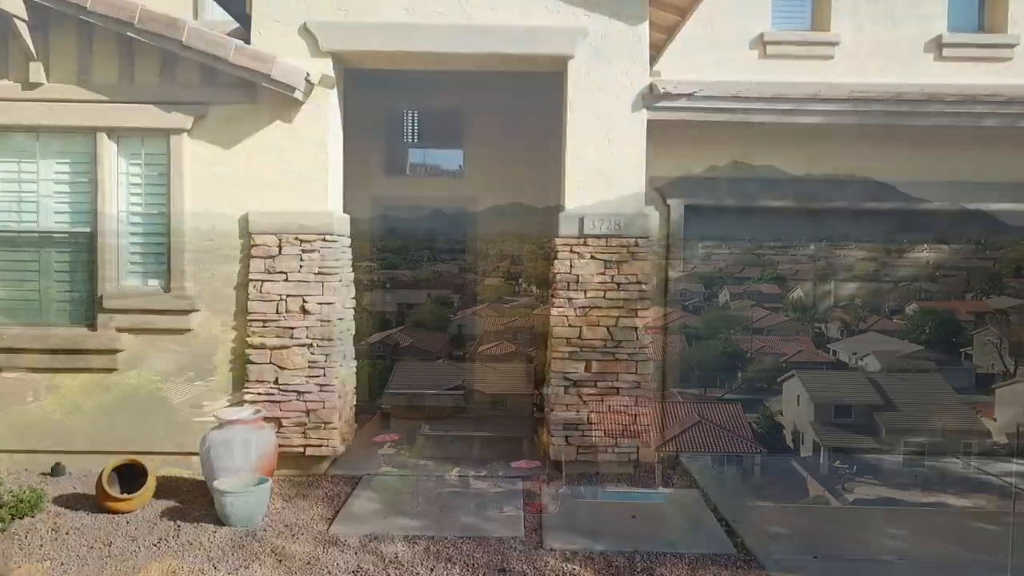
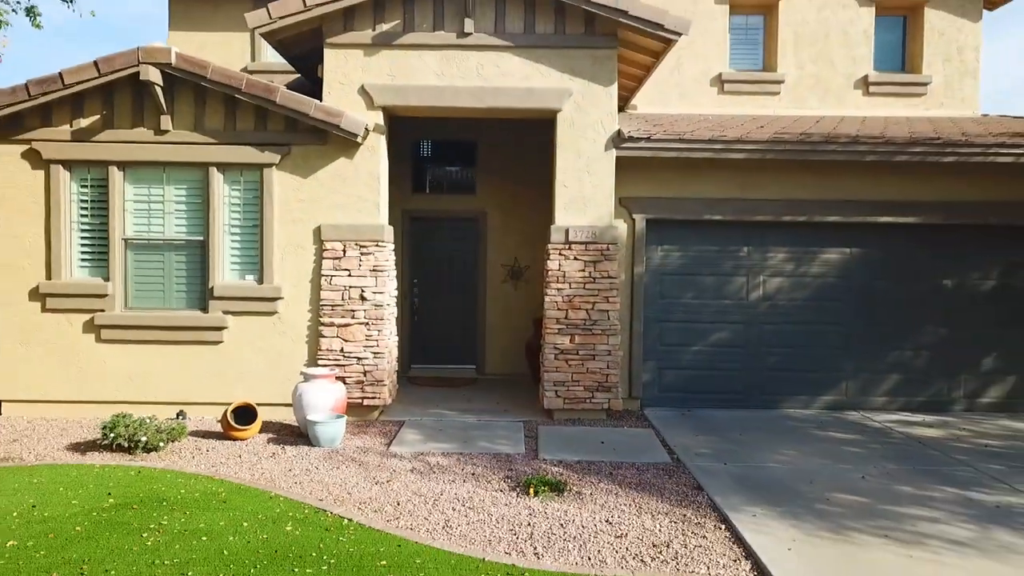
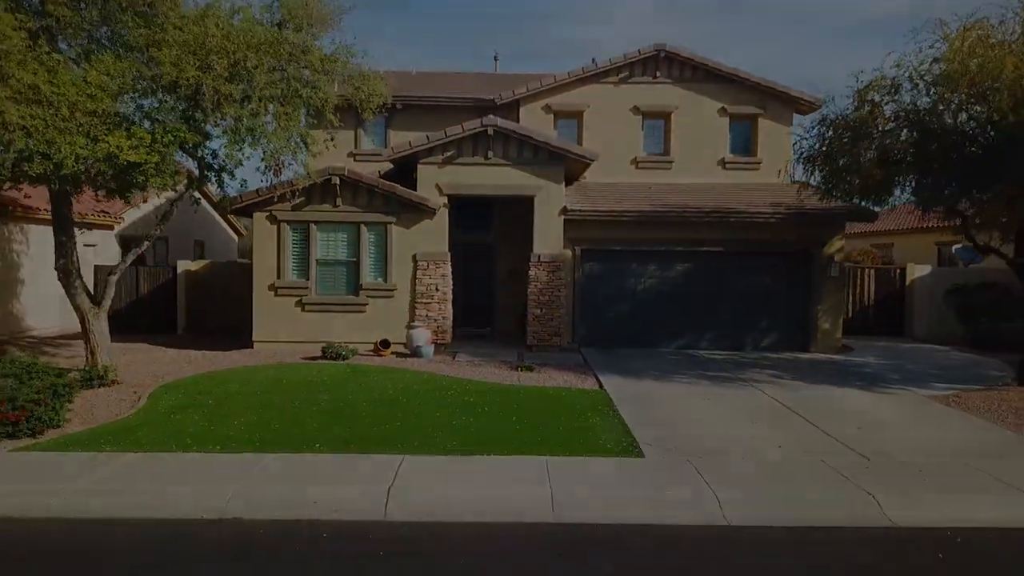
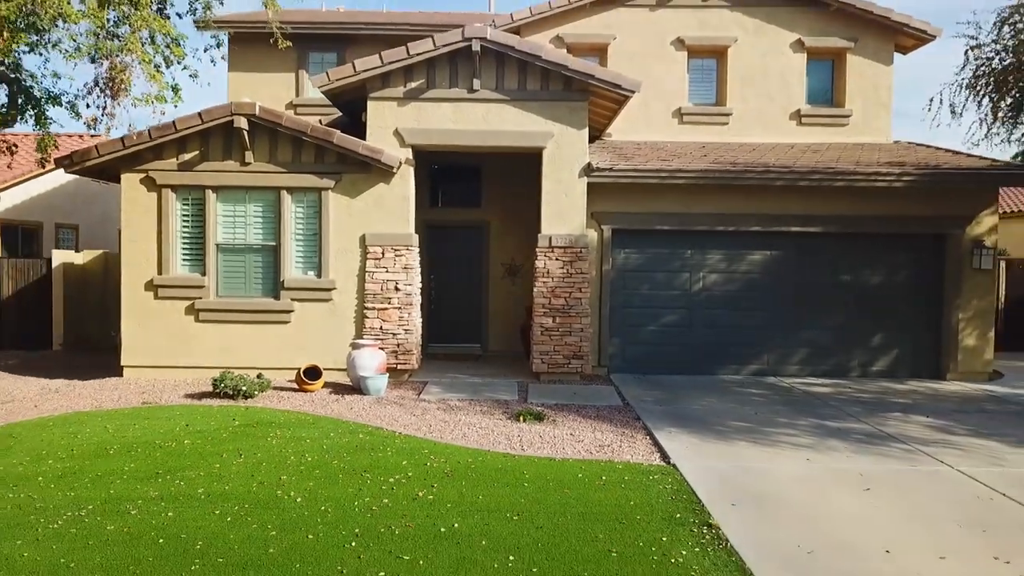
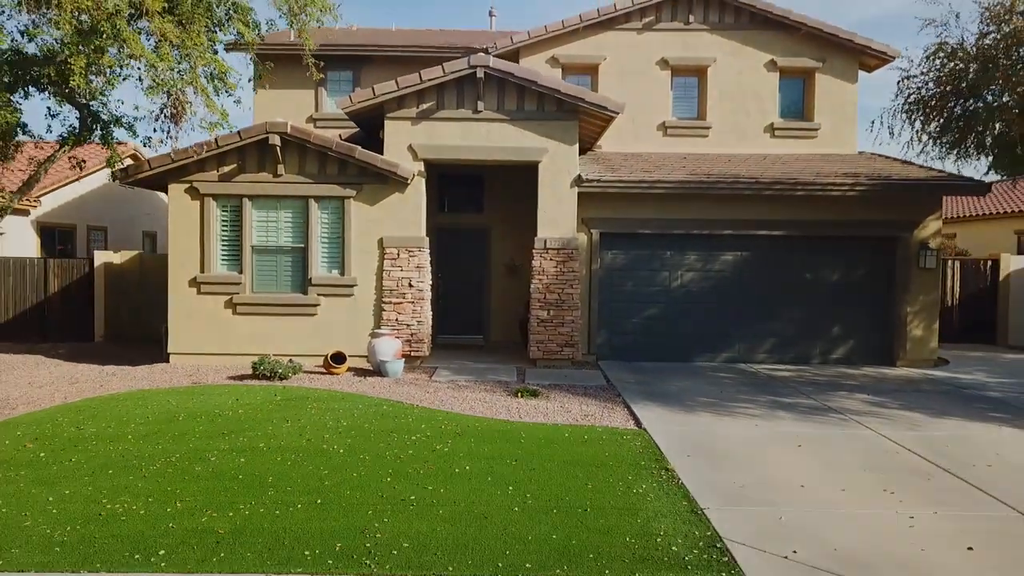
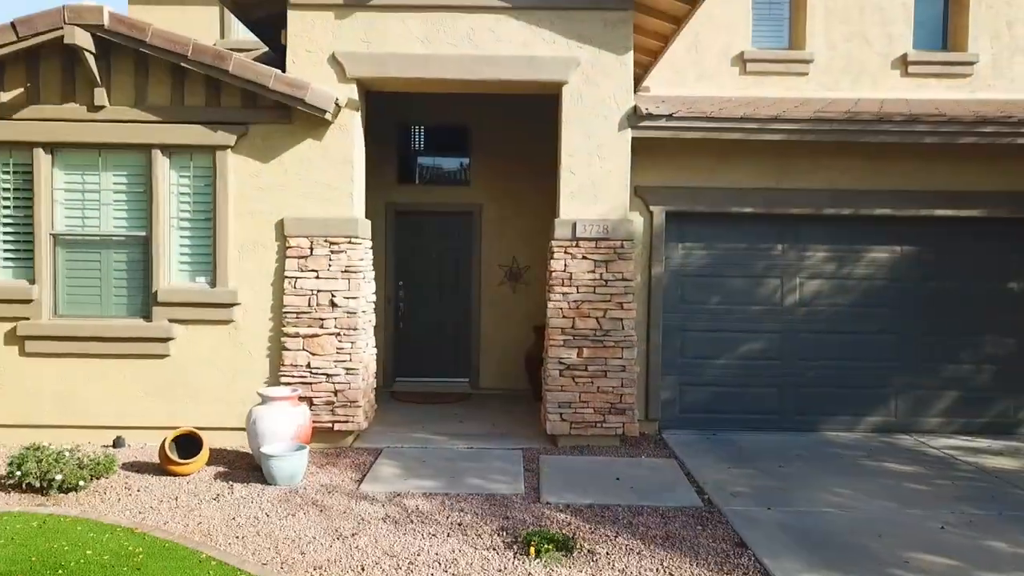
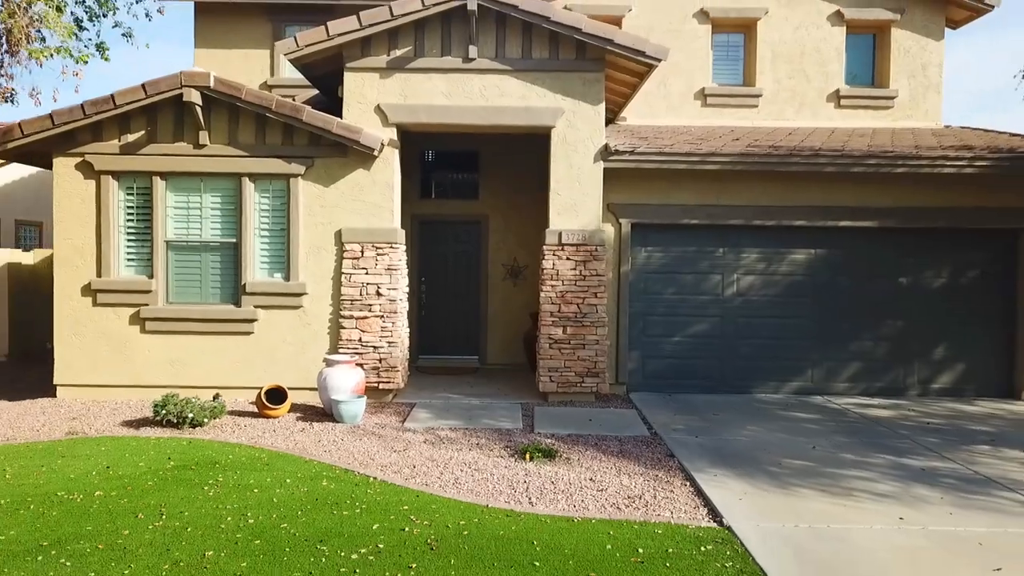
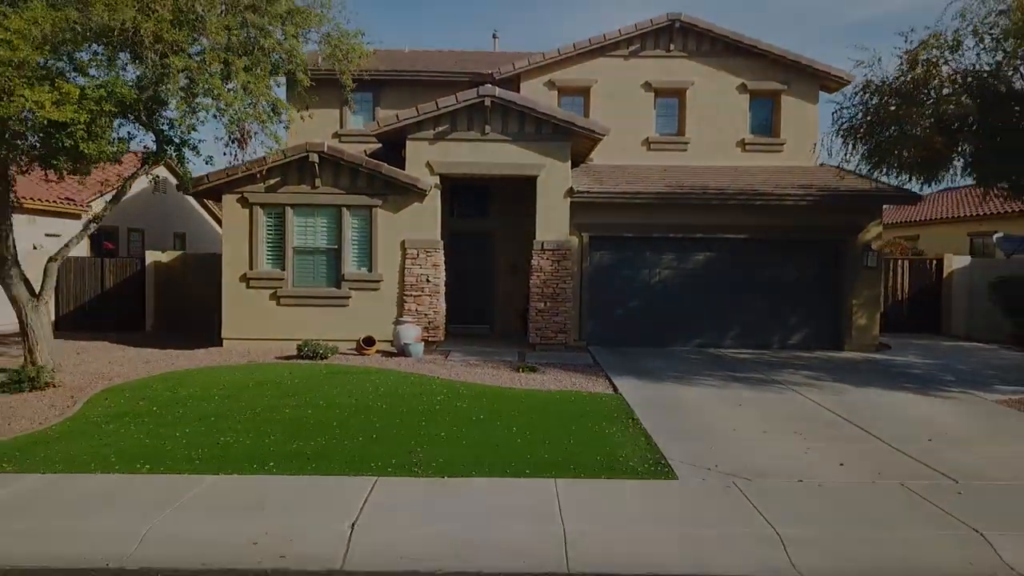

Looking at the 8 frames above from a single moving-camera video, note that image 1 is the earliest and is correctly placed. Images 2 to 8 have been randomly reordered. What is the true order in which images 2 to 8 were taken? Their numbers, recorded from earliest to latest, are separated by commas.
6, 2, 7, 4, 5, 8, 3
